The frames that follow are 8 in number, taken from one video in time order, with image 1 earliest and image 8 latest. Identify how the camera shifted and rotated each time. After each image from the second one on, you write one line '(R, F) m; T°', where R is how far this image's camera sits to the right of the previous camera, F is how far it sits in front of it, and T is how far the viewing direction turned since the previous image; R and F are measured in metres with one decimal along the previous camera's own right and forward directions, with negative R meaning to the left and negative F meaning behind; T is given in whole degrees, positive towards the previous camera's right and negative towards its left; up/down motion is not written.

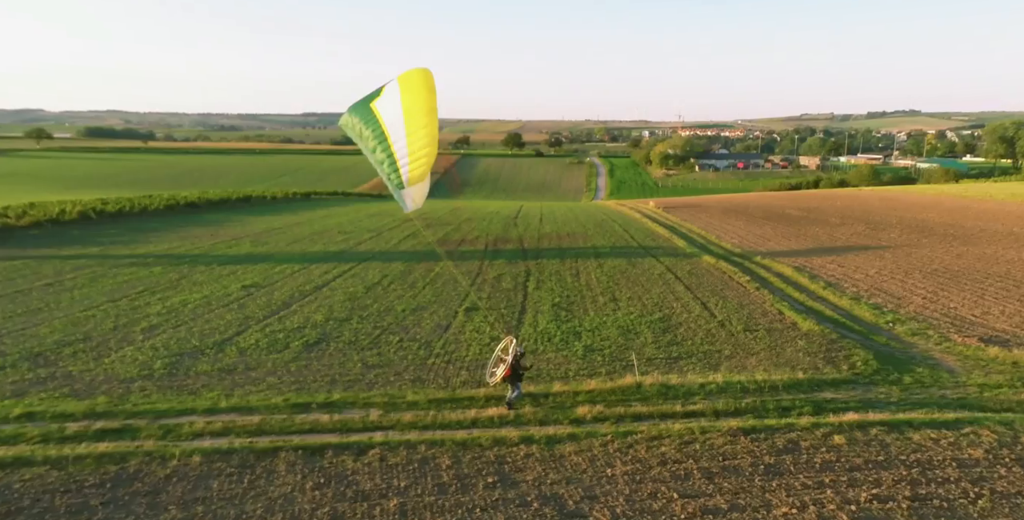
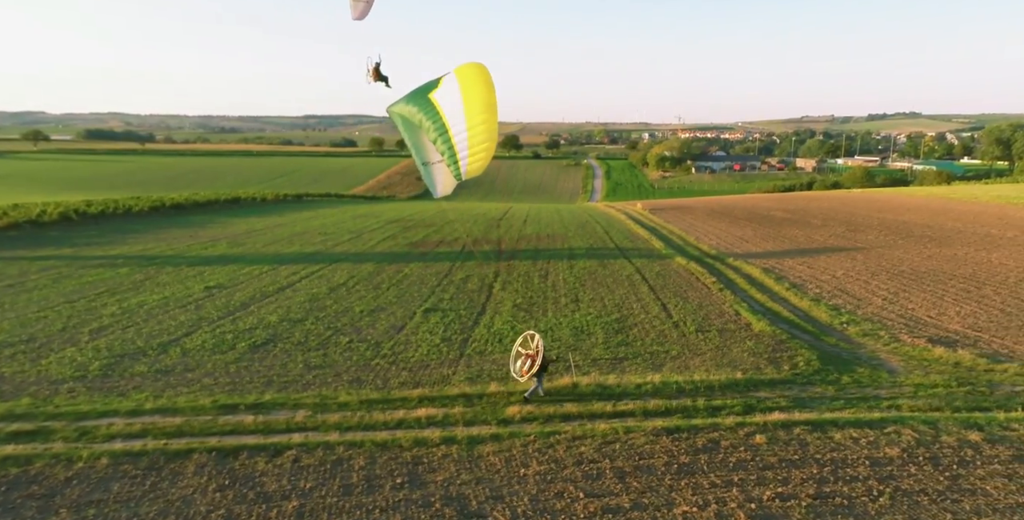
(+0.6, 0.0) m; +1°
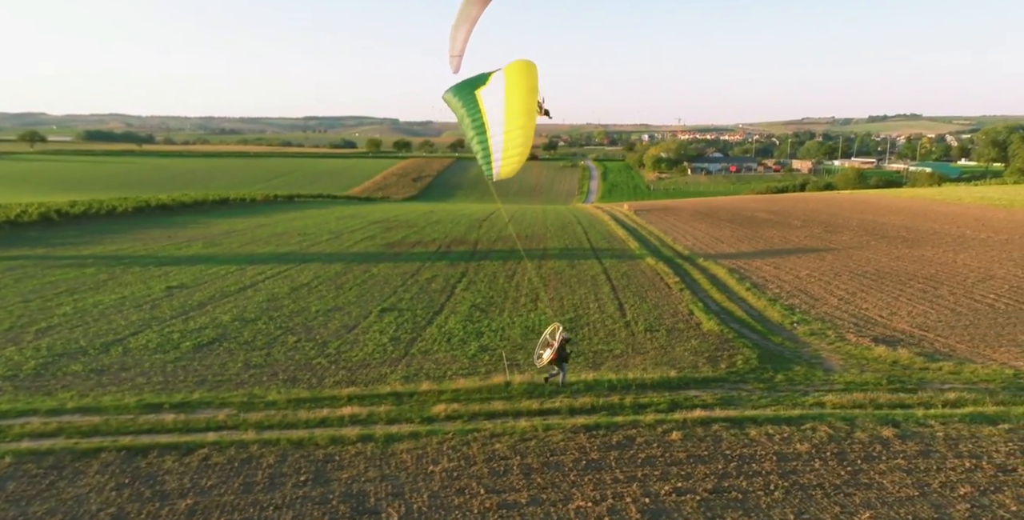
(+0.7, 0.0) m; +1°
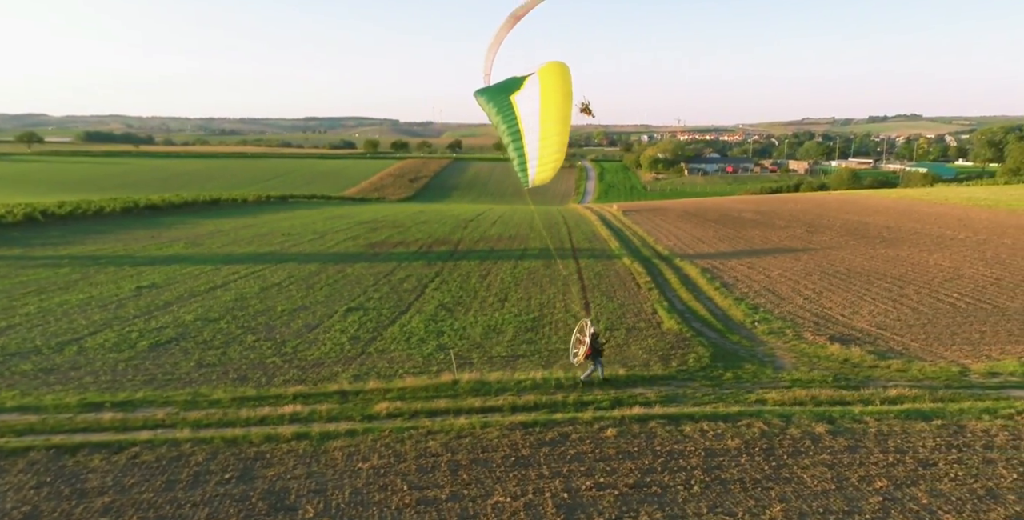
(+0.5, -0.1) m; +1°
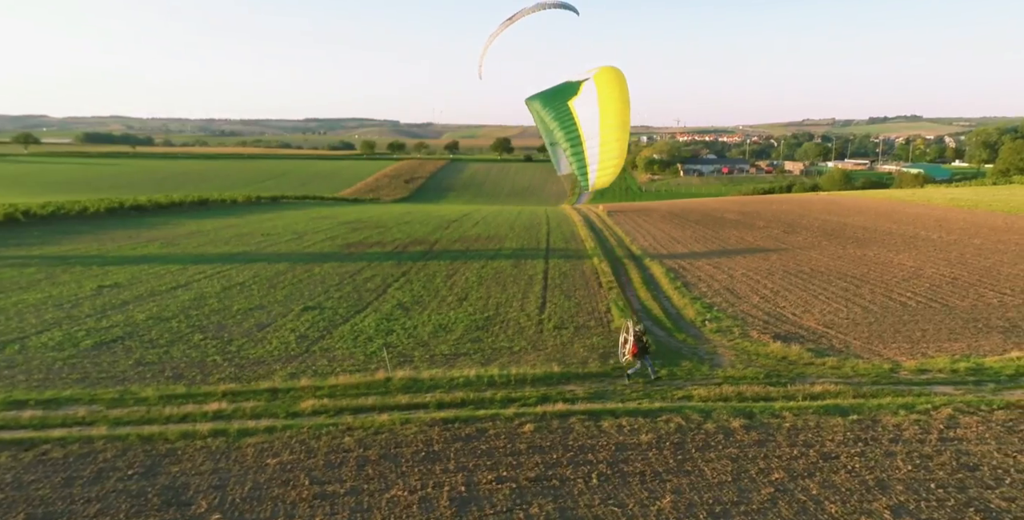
(+0.7, -0.1) m; +1°
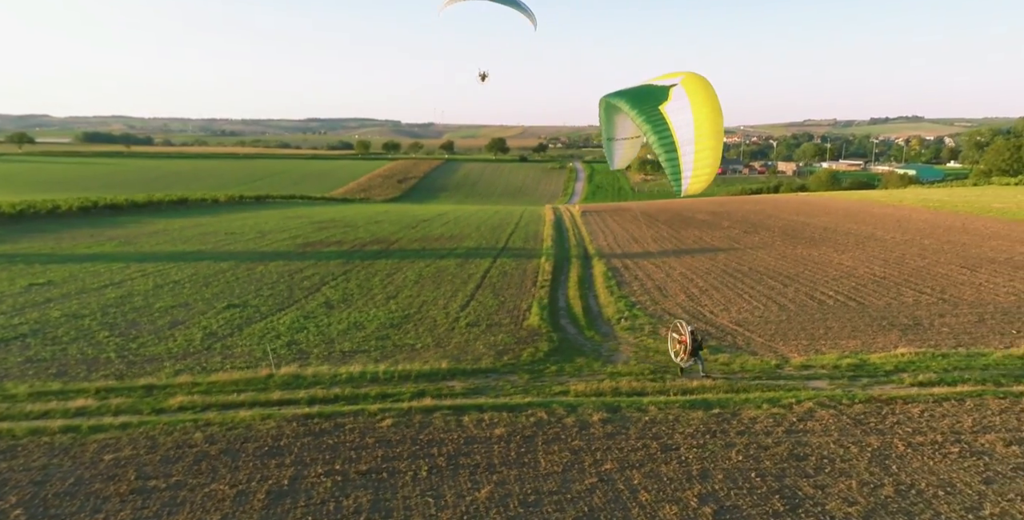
(+1.2, -0.1) m; +2°
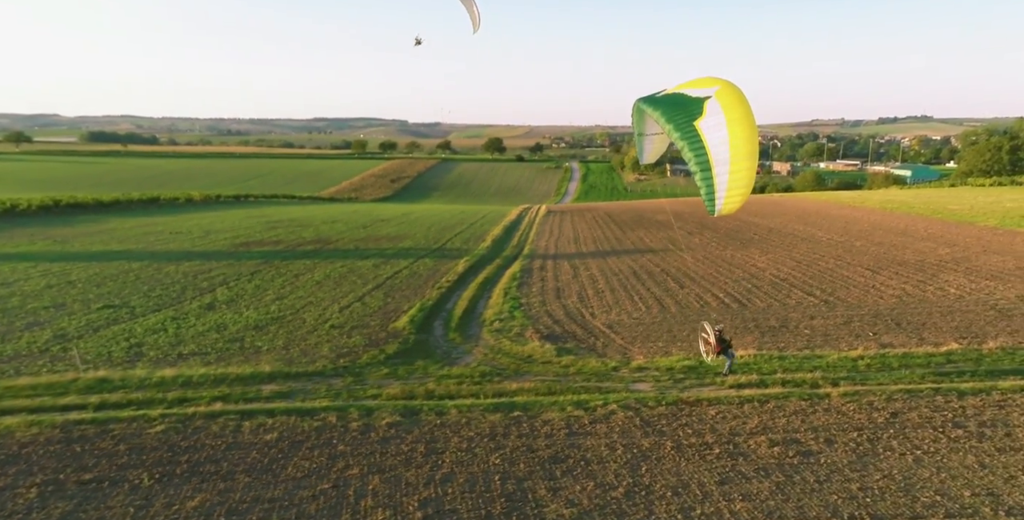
(+1.9, 0.0) m; +2°
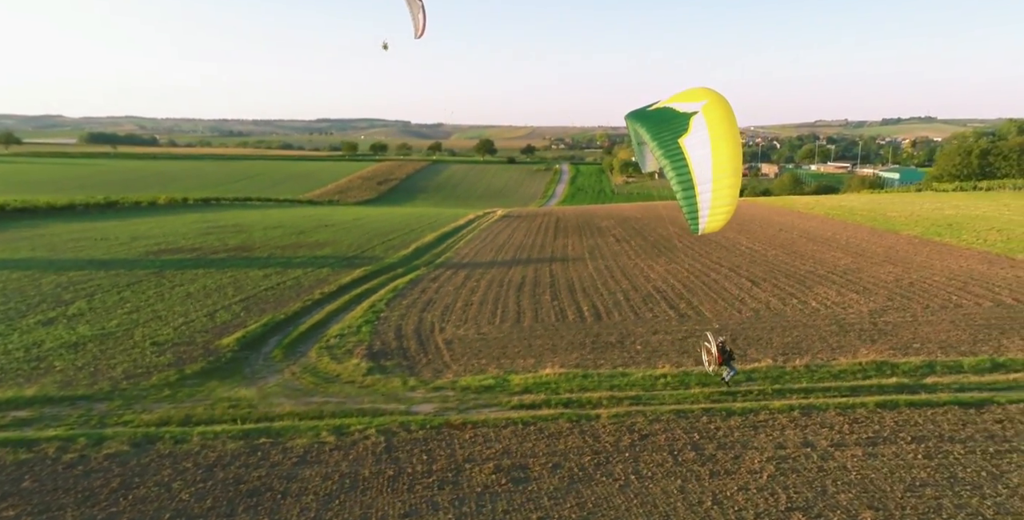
(+2.3, +0.1) m; +3°
